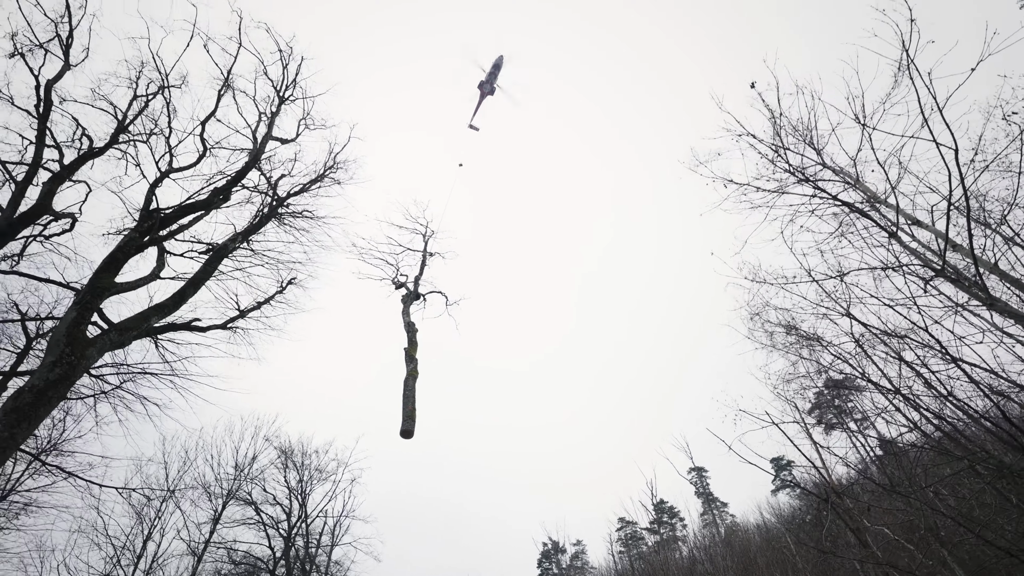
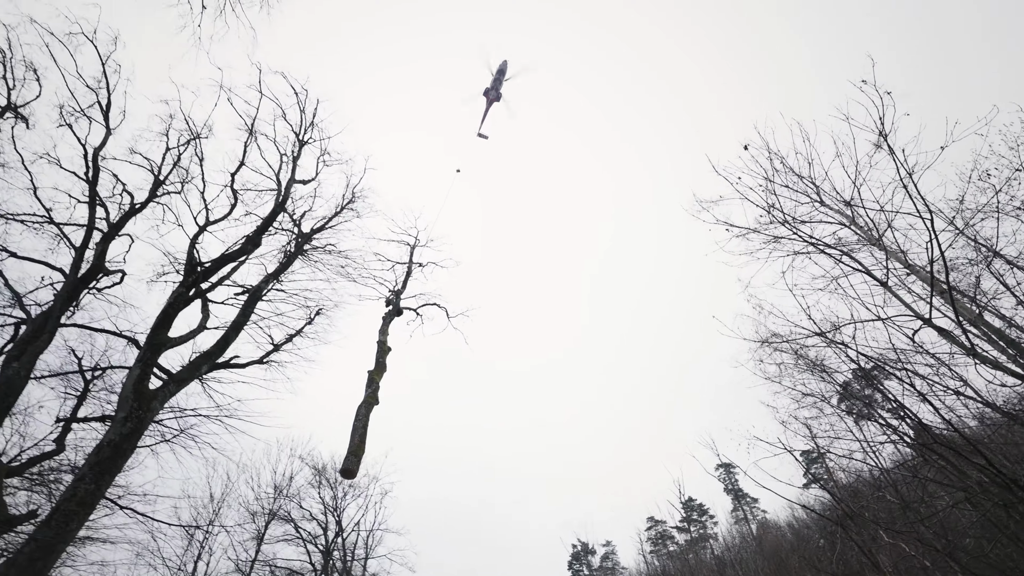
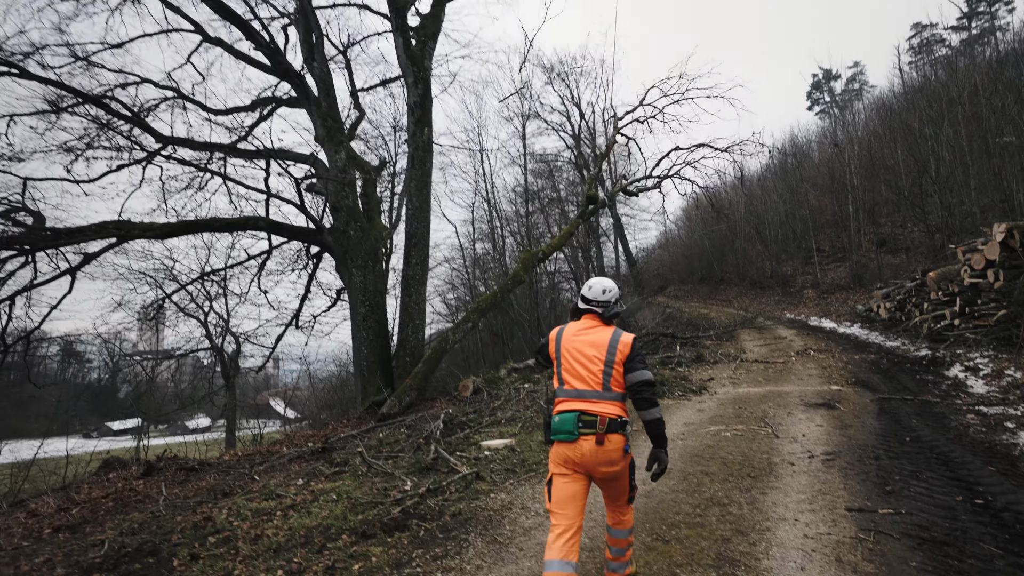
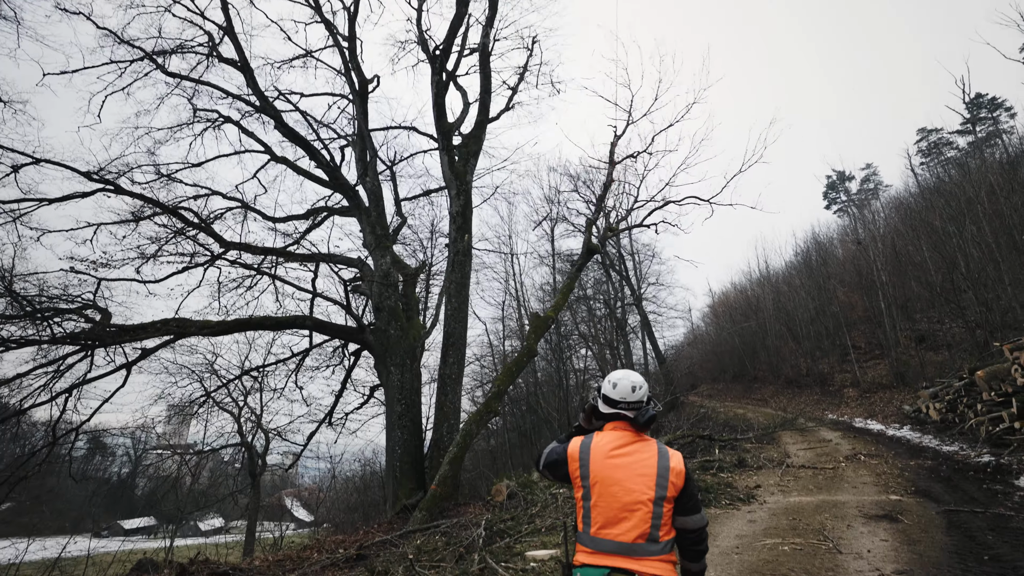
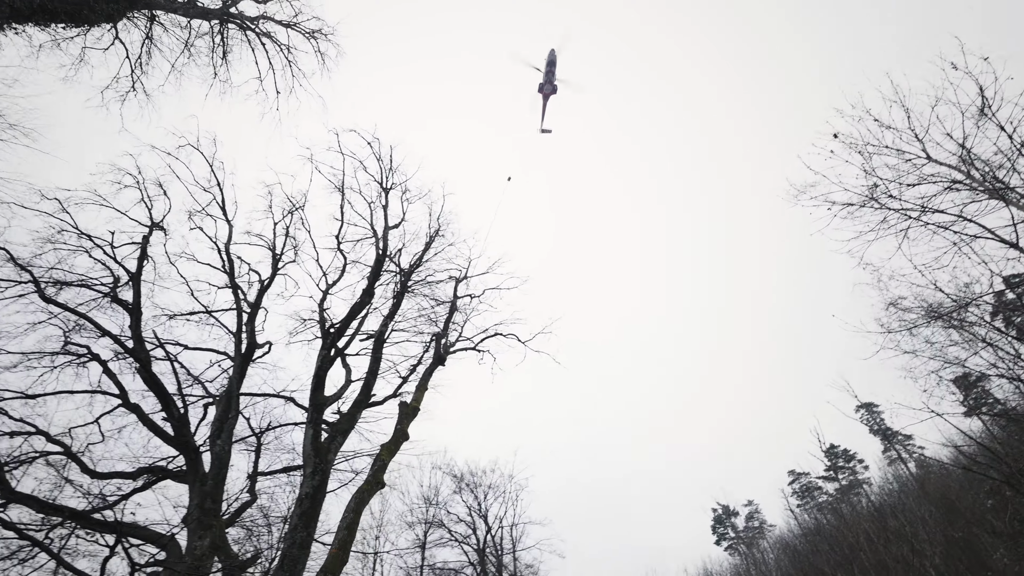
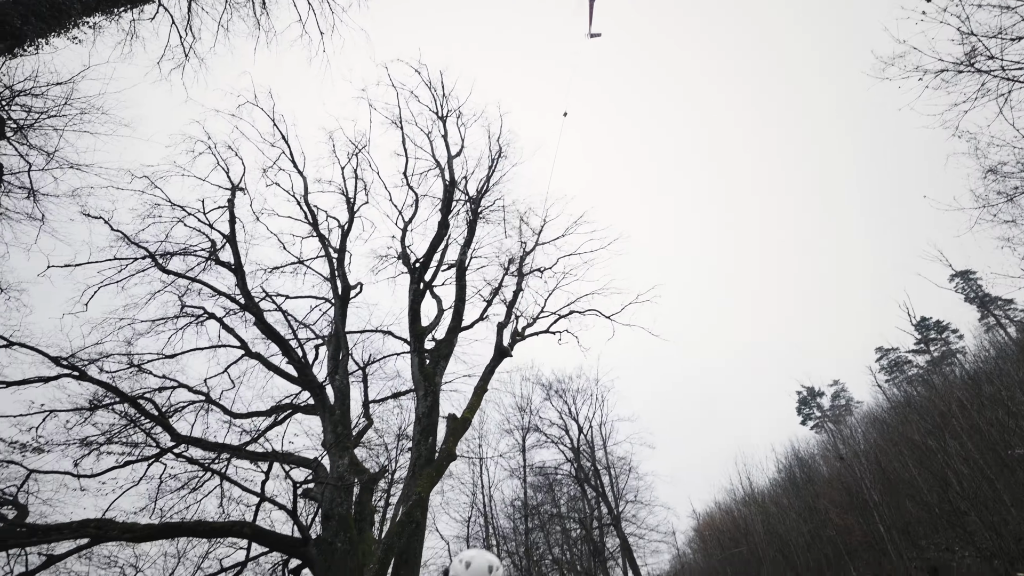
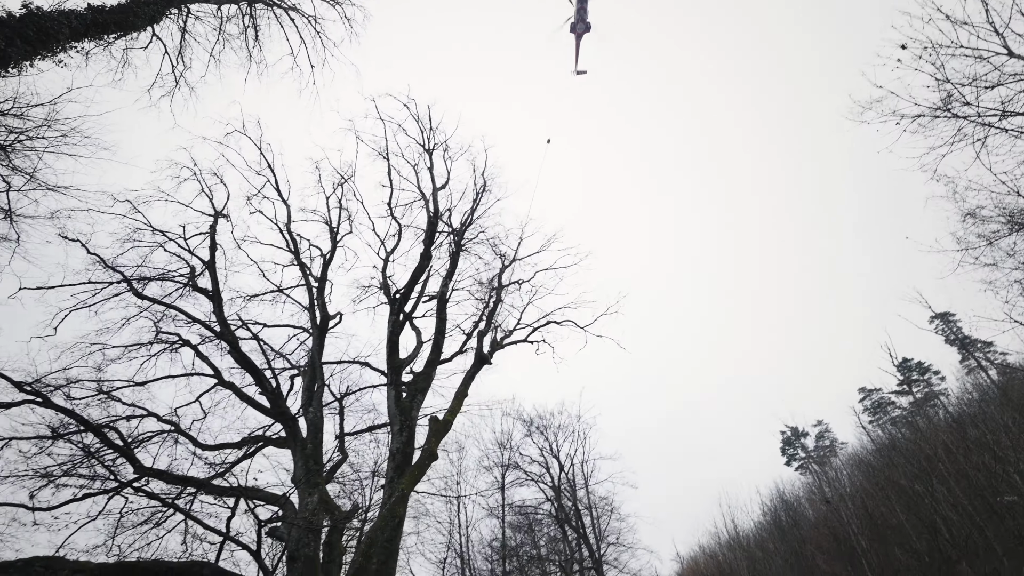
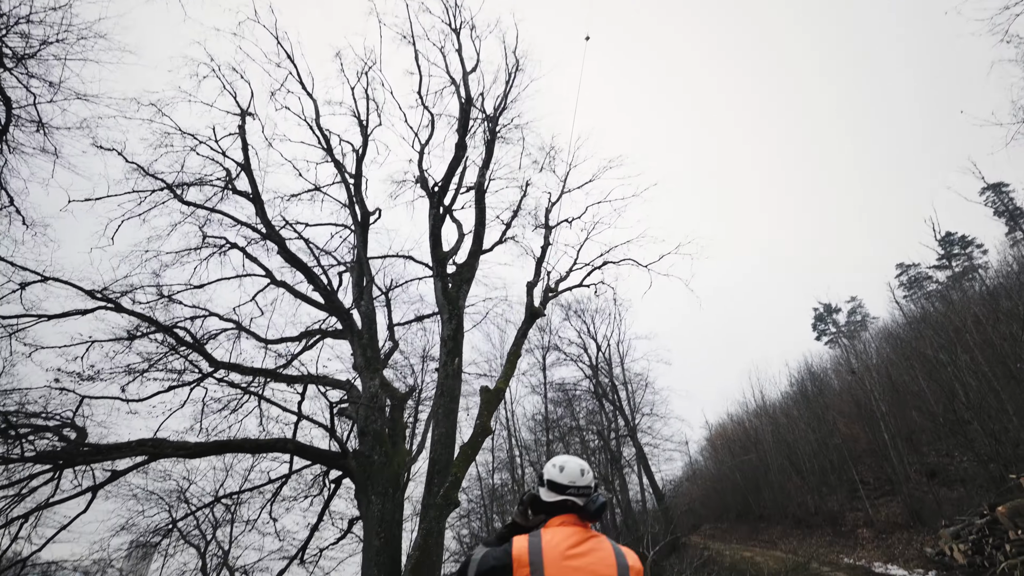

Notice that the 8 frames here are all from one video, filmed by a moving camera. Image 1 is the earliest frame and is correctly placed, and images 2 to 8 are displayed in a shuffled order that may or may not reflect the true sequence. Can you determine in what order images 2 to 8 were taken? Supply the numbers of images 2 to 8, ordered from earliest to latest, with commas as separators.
2, 5, 7, 6, 8, 4, 3
